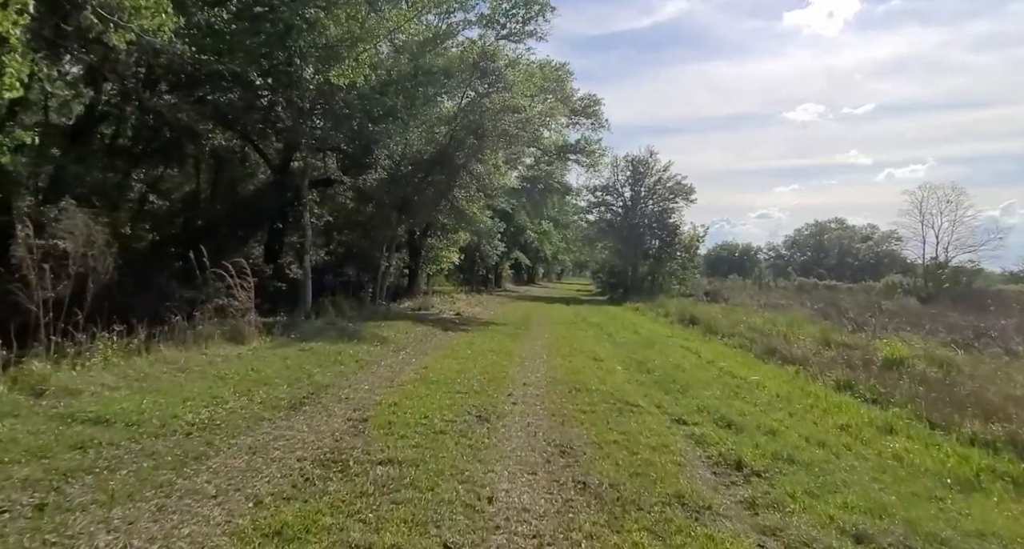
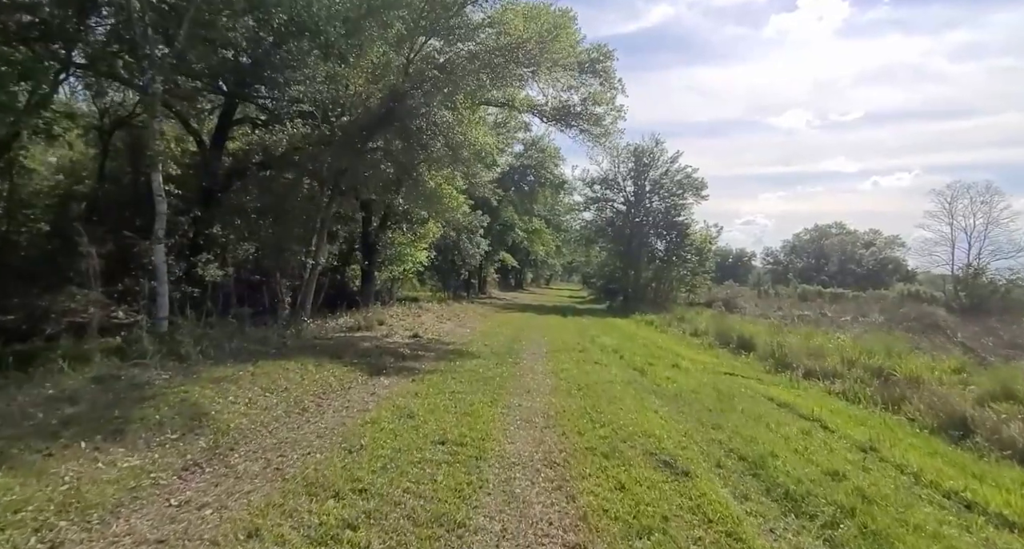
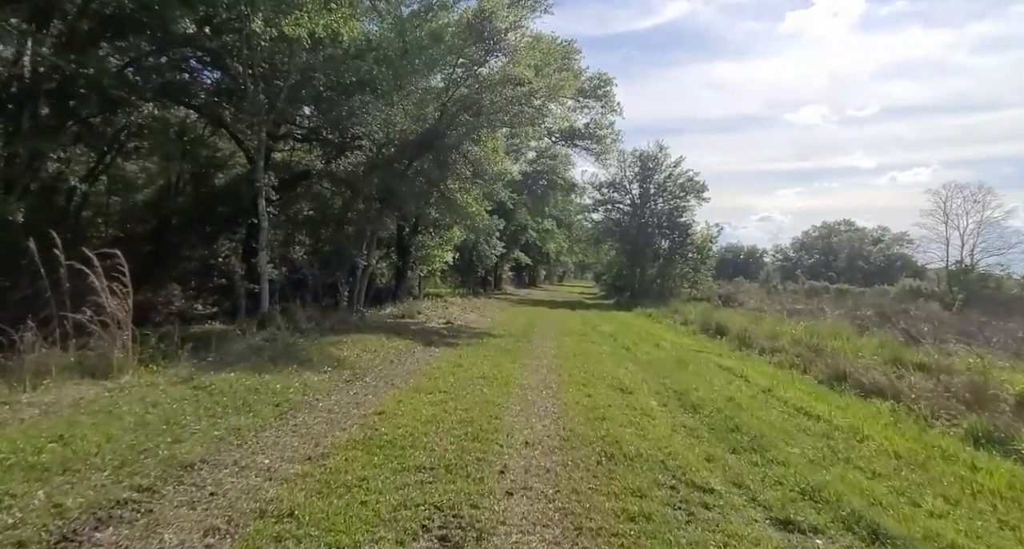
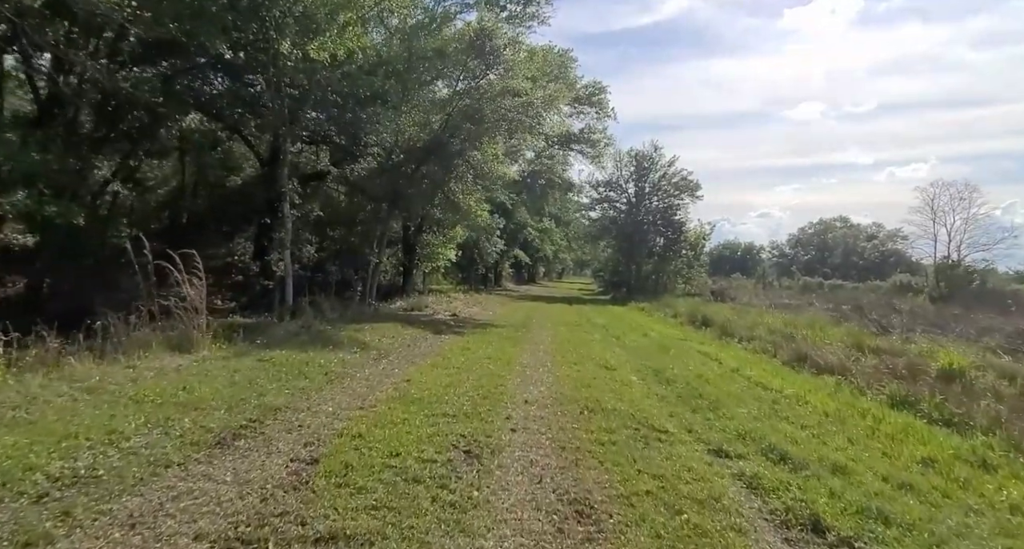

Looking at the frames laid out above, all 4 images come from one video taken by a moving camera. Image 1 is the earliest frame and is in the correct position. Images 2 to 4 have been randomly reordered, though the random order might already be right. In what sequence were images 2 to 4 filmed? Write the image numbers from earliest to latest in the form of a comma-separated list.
4, 3, 2
